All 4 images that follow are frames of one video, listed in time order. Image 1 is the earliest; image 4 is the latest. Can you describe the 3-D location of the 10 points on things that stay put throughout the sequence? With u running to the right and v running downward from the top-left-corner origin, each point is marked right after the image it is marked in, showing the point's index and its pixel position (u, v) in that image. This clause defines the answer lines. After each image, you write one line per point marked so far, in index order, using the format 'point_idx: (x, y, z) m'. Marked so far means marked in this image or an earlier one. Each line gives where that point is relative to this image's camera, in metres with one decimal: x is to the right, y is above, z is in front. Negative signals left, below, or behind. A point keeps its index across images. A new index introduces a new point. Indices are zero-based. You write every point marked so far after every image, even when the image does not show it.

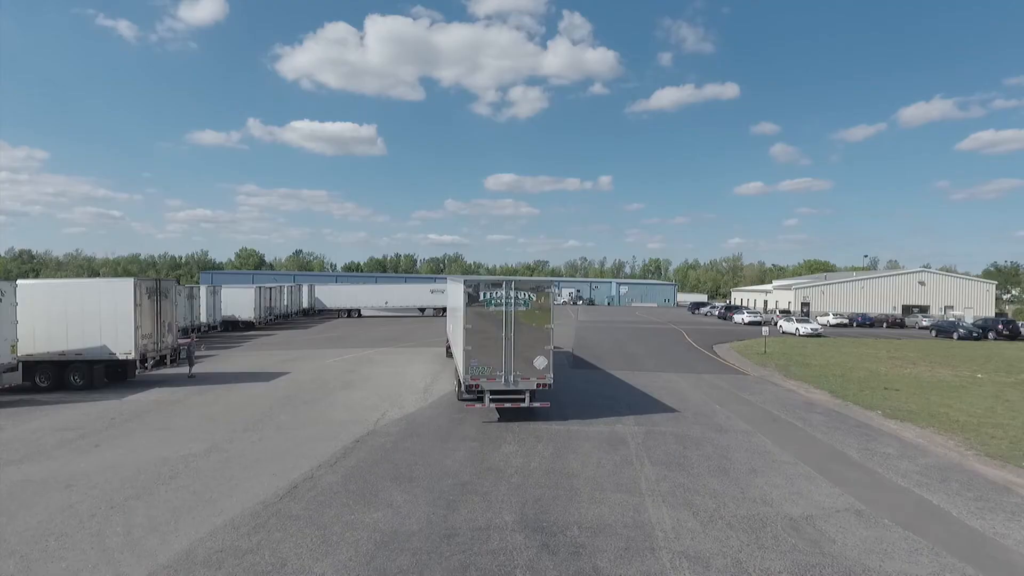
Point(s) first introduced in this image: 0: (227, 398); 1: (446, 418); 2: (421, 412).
0: (-6.9, -2.7, +14.2) m
1: (-1.4, -2.8, +12.5) m
2: (-2.0, -2.8, +13.2) m
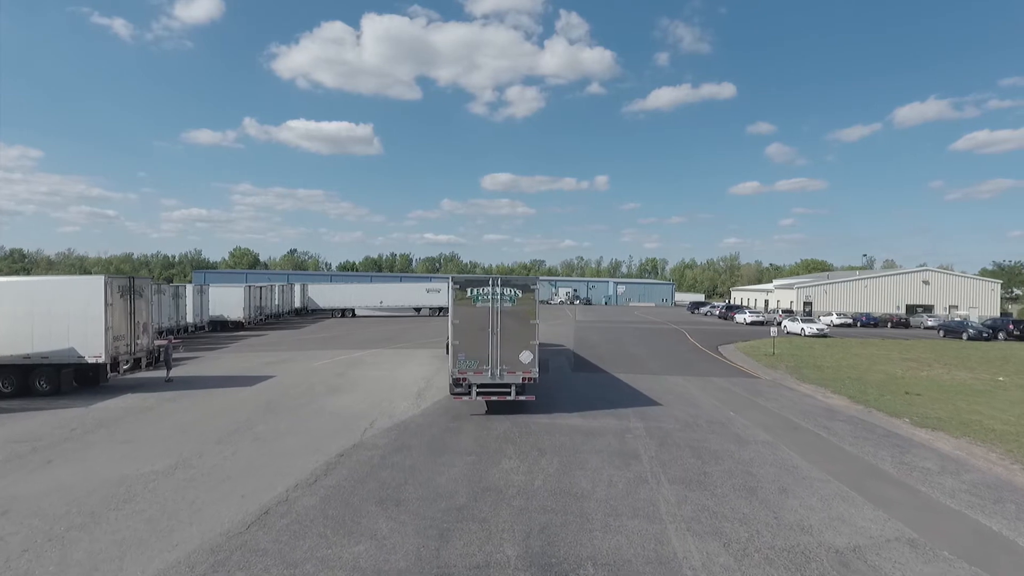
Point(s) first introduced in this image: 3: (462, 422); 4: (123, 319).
0: (-6.9, -2.6, +13.1) m
1: (-1.4, -2.7, +11.5) m
2: (-2.0, -2.7, +12.2) m
3: (-1.0, -2.7, +12.2) m
4: (-10.1, -0.8, +15.2) m
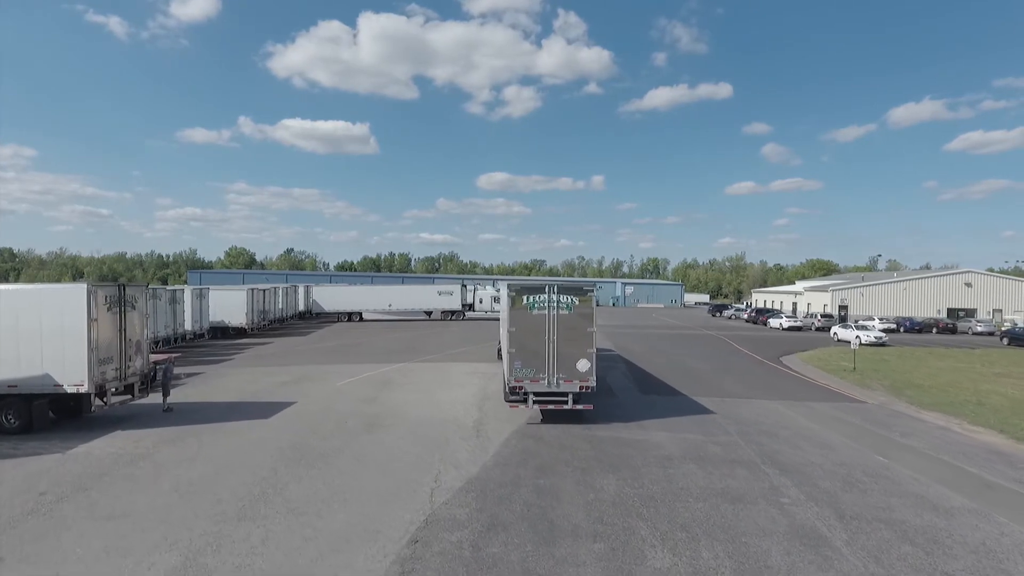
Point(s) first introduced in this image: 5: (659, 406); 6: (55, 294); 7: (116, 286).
0: (-5.3, -2.8, +10.3) m
1: (+0.2, -3.0, +8.7) m
2: (-0.4, -2.9, +9.4) m
3: (+0.6, -3.0, +9.4) m
4: (-8.4, -1.0, +12.4) m
5: (+3.9, -3.2, +15.8) m
6: (-9.1, -0.1, +11.6) m
7: (-8.5, 0.0, +12.5) m
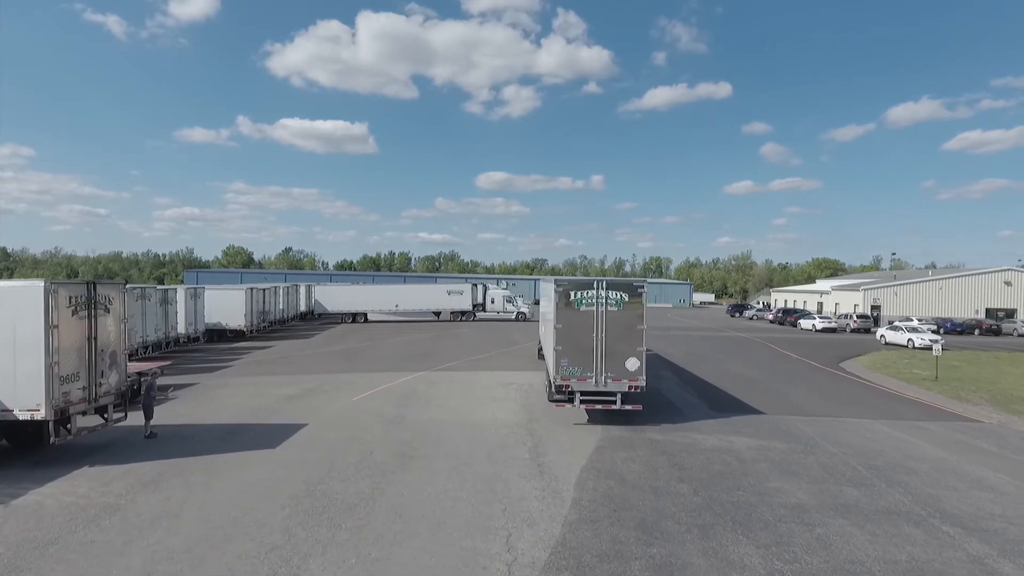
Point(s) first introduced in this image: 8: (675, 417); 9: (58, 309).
0: (-4.1, -2.8, +7.8) m
1: (+1.4, -2.9, +6.3) m
2: (+0.8, -2.9, +6.9) m
3: (+1.8, -2.9, +6.9) m
4: (-7.3, -1.0, +9.9) m
5: (+5.1, -3.2, +13.3) m
6: (-7.9, -0.1, +9.2) m
7: (-7.3, +0.1, +10.1) m
8: (+3.9, -3.1, +13.9) m
9: (-7.3, -0.3, +9.4) m
